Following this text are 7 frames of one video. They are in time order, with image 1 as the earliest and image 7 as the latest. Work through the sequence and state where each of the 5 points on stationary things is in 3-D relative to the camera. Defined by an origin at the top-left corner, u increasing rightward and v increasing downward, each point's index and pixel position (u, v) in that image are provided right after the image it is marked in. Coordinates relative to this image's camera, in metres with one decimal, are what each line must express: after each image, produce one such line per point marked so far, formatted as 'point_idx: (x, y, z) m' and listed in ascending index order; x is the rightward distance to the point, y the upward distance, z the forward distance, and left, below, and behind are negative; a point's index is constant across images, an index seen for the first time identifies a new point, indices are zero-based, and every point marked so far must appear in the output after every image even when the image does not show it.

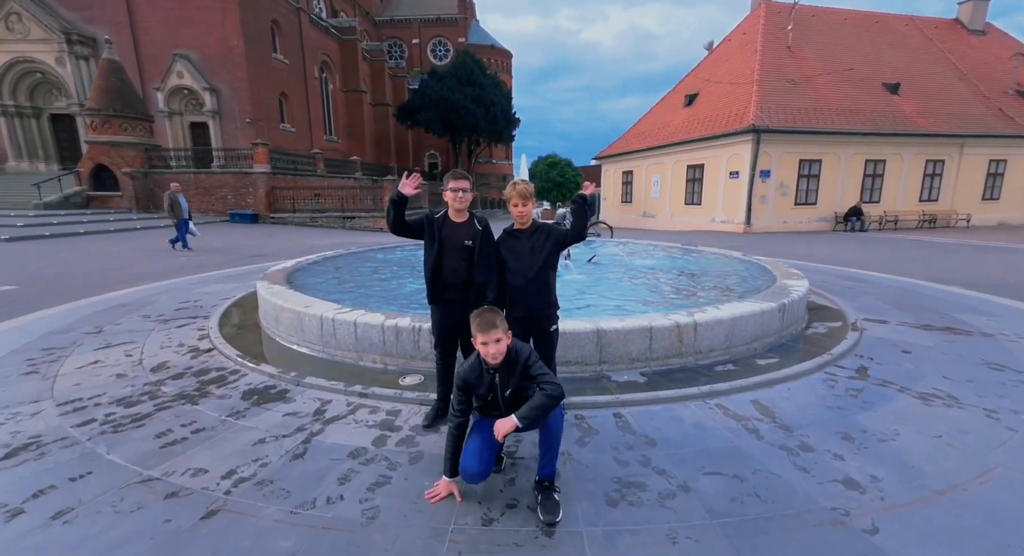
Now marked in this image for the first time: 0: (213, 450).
0: (-1.9, -1.1, +2.9) m
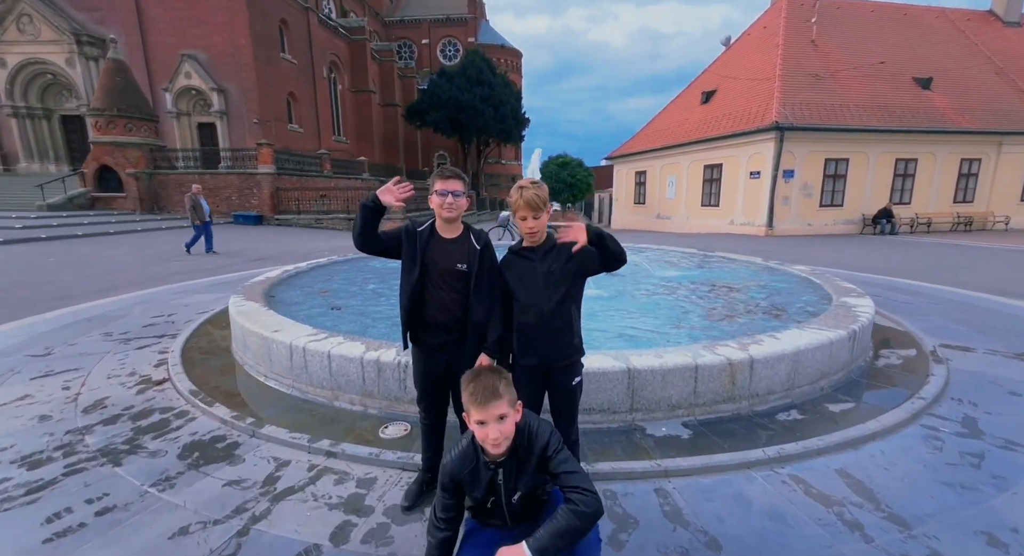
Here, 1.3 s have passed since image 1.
0: (-1.9, -1.3, +2.1) m
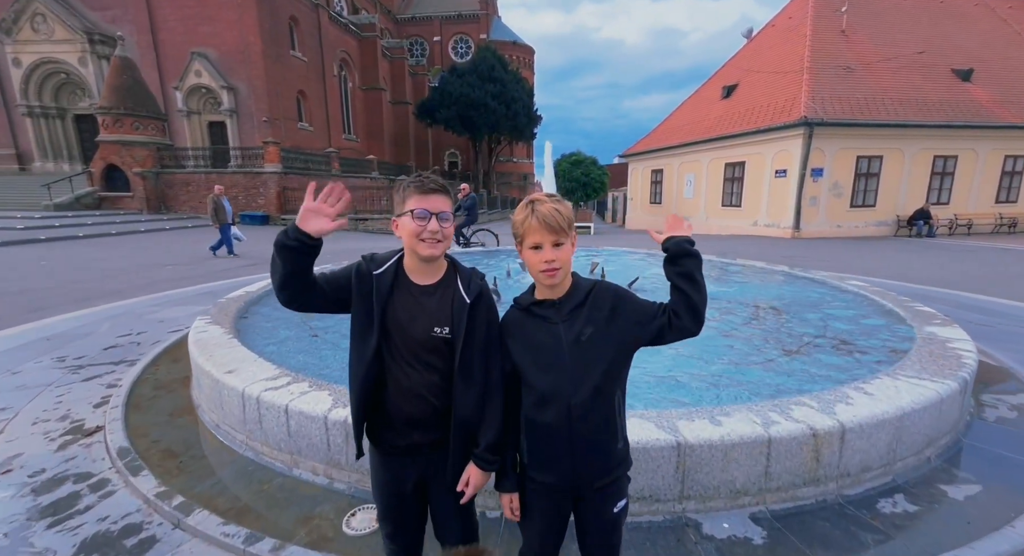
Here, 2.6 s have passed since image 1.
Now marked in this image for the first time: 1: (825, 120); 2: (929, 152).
0: (-1.9, -1.5, +1.4) m
1: (+11.0, +5.6, +16.0) m
2: (+15.8, +4.8, +17.2) m
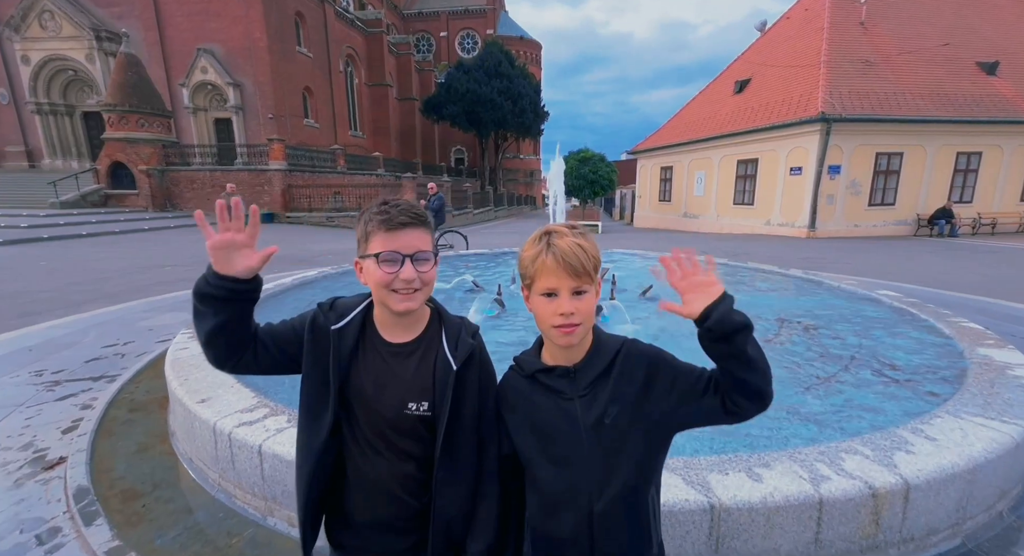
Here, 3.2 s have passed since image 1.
0: (-1.9, -1.6, +1.1) m
1: (+11.2, +5.5, +15.5) m
2: (+16.0, +4.7, +16.6) m
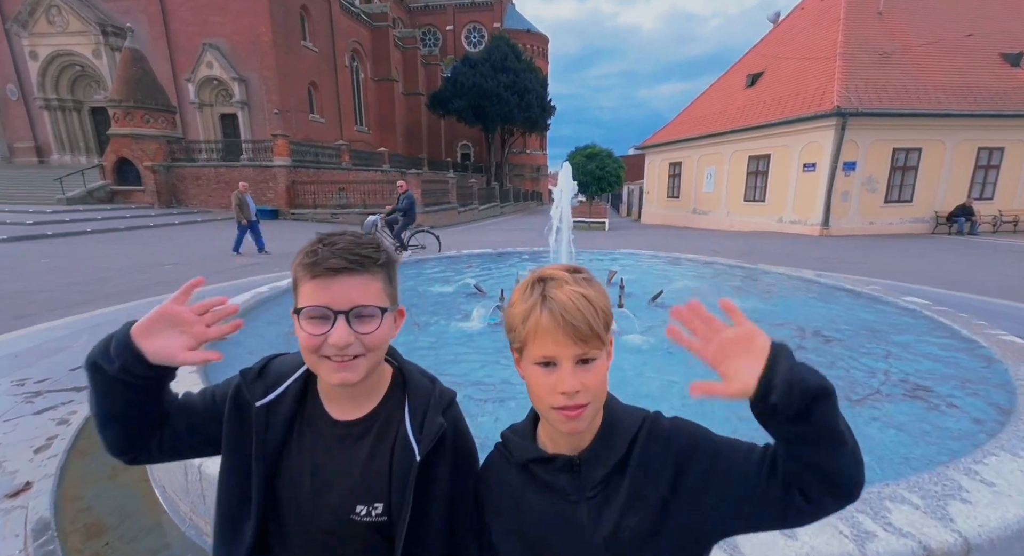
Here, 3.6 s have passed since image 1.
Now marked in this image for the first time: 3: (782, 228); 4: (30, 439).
0: (-1.9, -1.7, +0.8) m
1: (+11.4, +5.5, +15.0) m
2: (+16.2, +4.7, +16.0) m
3: (+10.3, +1.9, +17.5) m
4: (-3.6, -1.2, +3.4) m
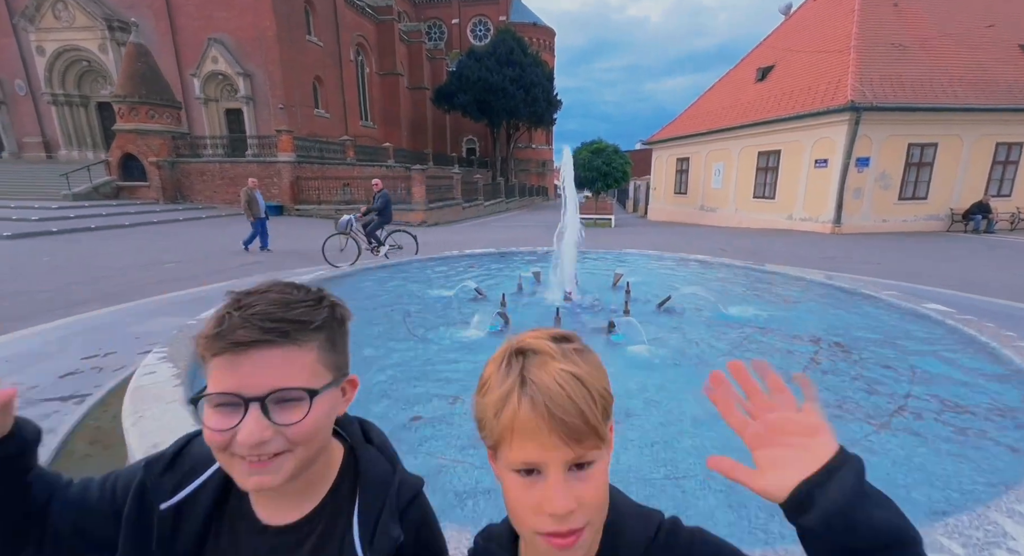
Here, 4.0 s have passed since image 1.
0: (-1.9, -1.8, +0.7) m
1: (+11.6, +5.6, +14.6) m
2: (+16.4, +4.8, +15.6) m
3: (+10.5, +2.0, +17.1) m
4: (-3.6, -1.2, +3.2) m
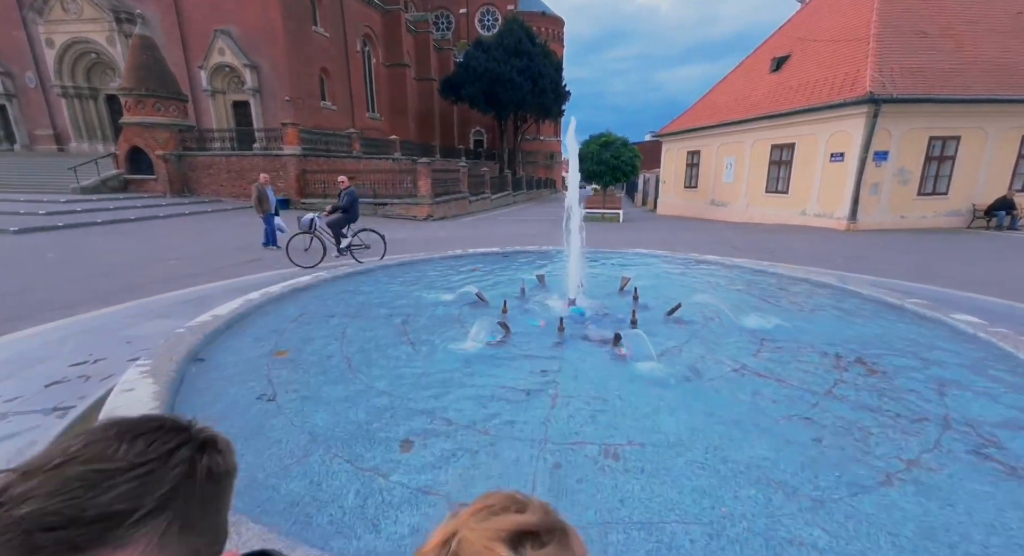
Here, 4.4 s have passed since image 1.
0: (-2.0, -1.9, +0.5) m
1: (+11.8, +5.6, +14.1) m
2: (+16.6, +4.8, +15.0) m
3: (+10.7, +2.1, +16.7) m
4: (-3.6, -1.3, +3.1) m
